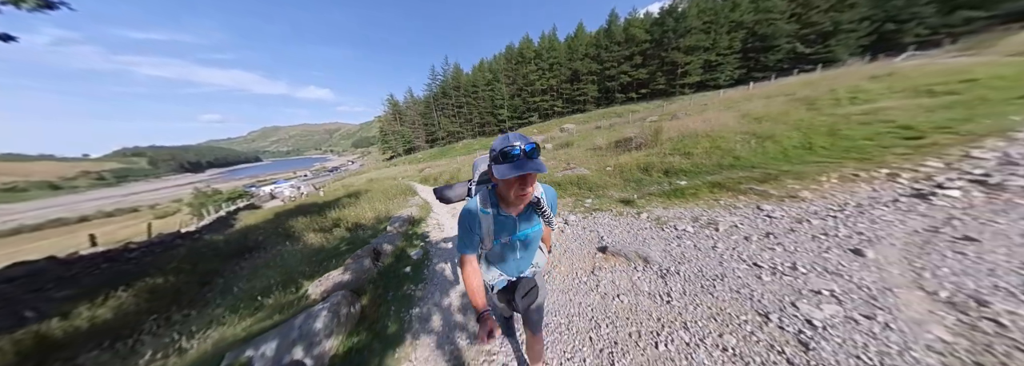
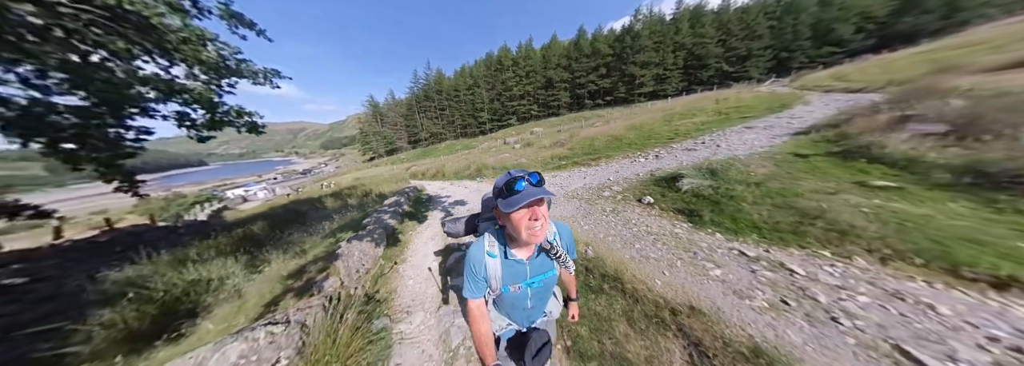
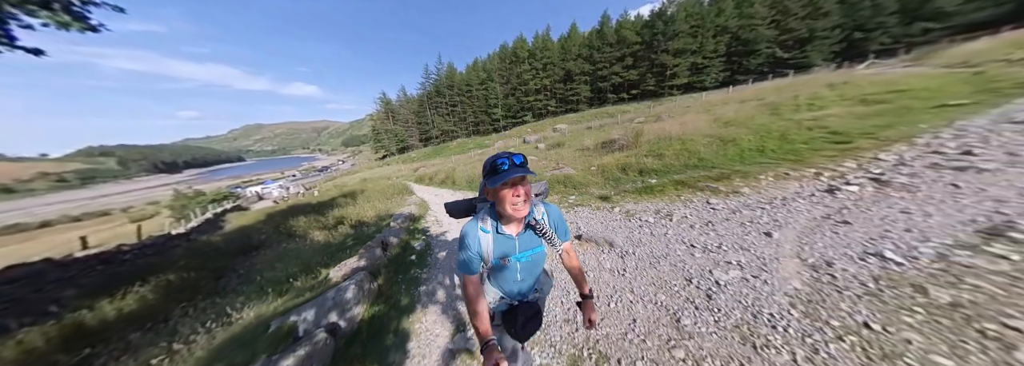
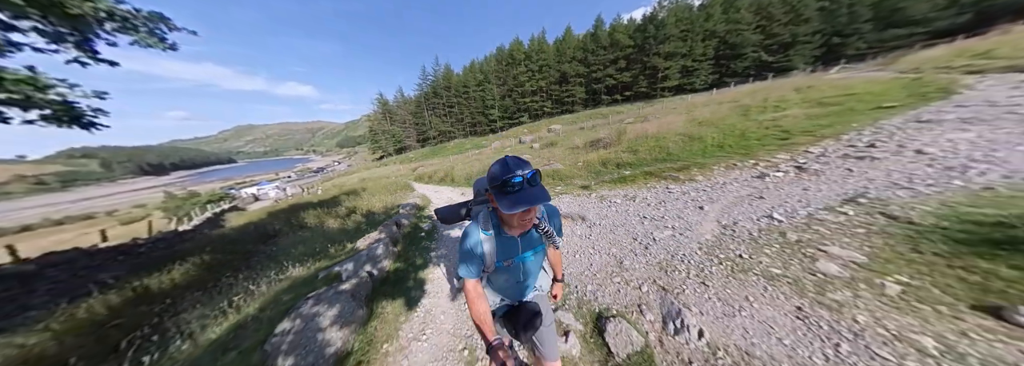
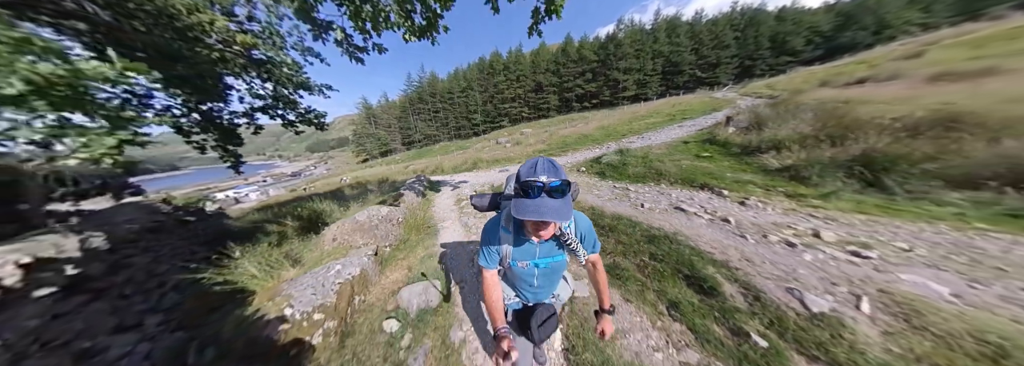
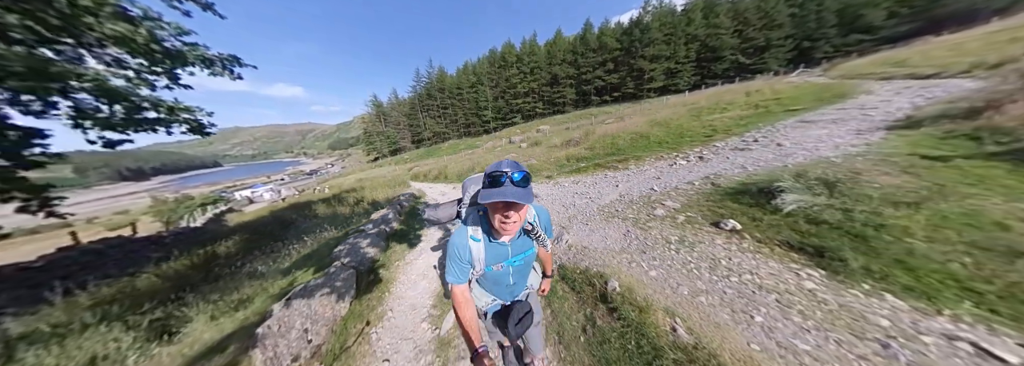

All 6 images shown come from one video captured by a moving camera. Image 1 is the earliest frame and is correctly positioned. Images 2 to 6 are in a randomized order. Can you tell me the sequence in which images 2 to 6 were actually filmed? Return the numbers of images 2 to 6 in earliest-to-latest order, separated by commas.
3, 4, 6, 2, 5
